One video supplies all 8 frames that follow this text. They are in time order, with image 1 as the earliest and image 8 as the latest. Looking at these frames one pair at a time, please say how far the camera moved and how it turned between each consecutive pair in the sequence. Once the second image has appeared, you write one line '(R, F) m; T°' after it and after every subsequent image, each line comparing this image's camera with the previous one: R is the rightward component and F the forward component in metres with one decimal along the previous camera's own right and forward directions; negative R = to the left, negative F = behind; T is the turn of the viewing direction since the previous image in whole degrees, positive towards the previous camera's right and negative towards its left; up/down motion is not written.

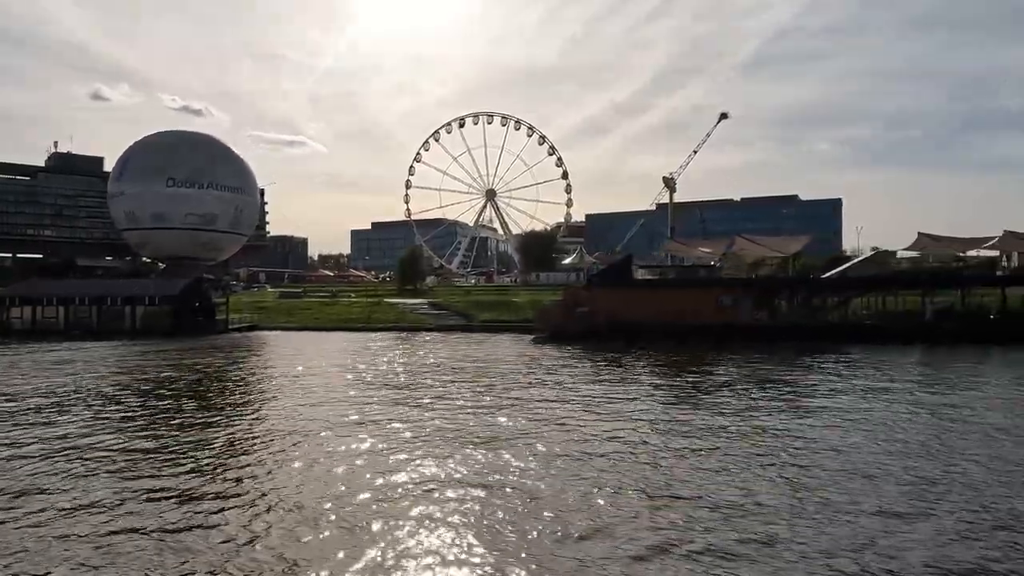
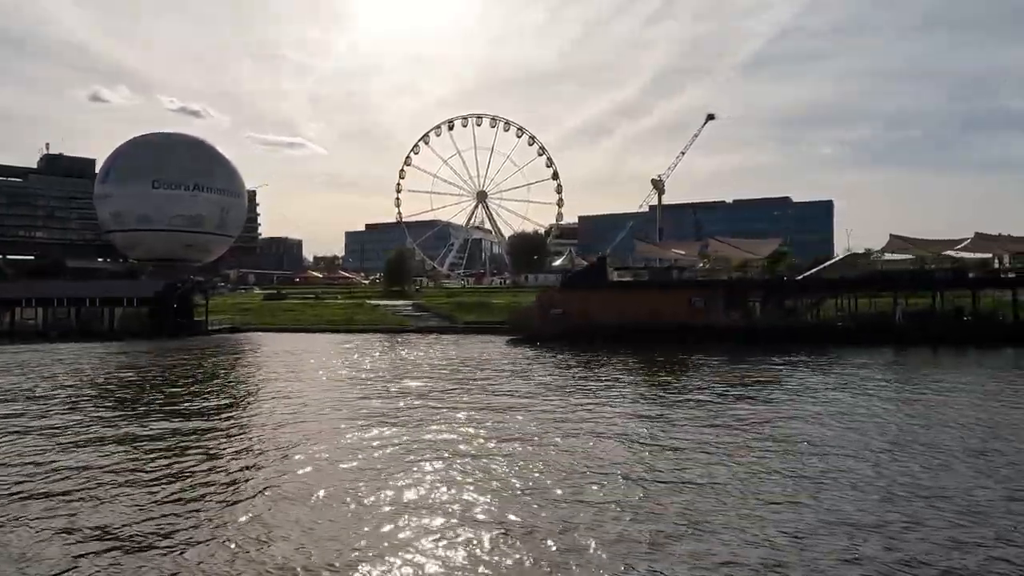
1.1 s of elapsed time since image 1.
(+0.7, -0.1) m; 0°
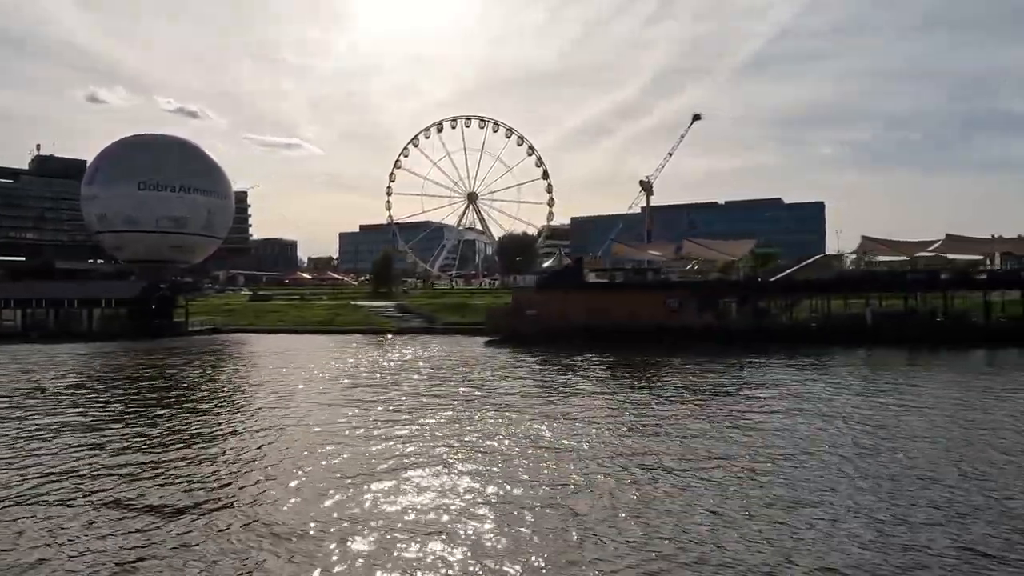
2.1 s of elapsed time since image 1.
(+0.6, -0.1) m; 0°
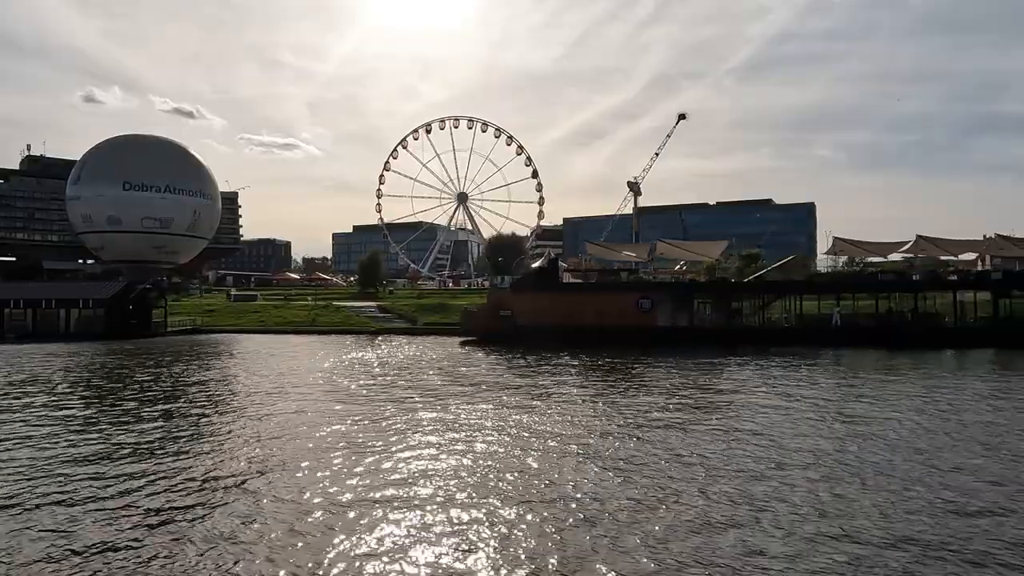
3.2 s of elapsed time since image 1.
(+0.6, -0.1) m; 0°
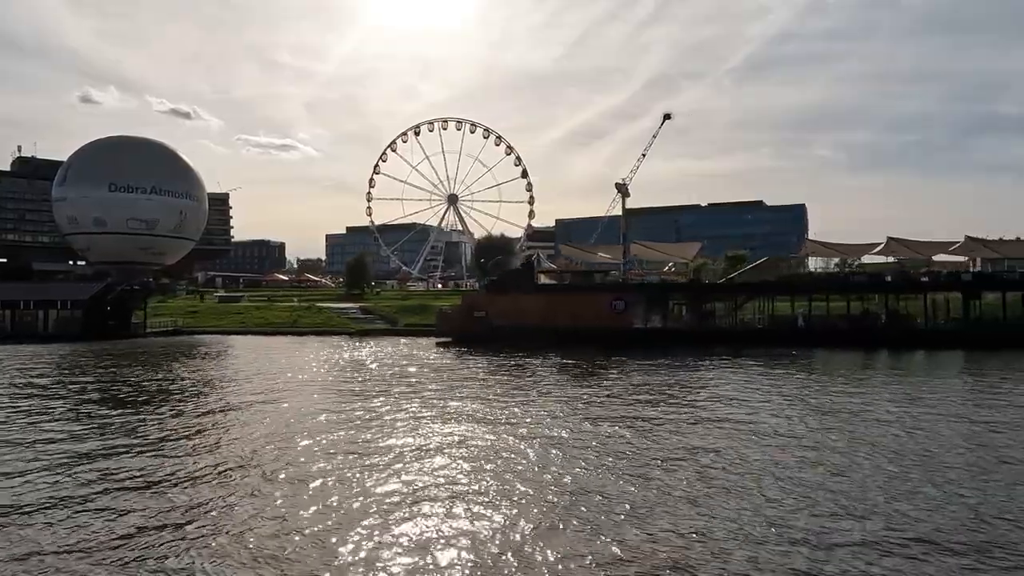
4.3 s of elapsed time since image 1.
(+0.7, -0.2) m; 0°
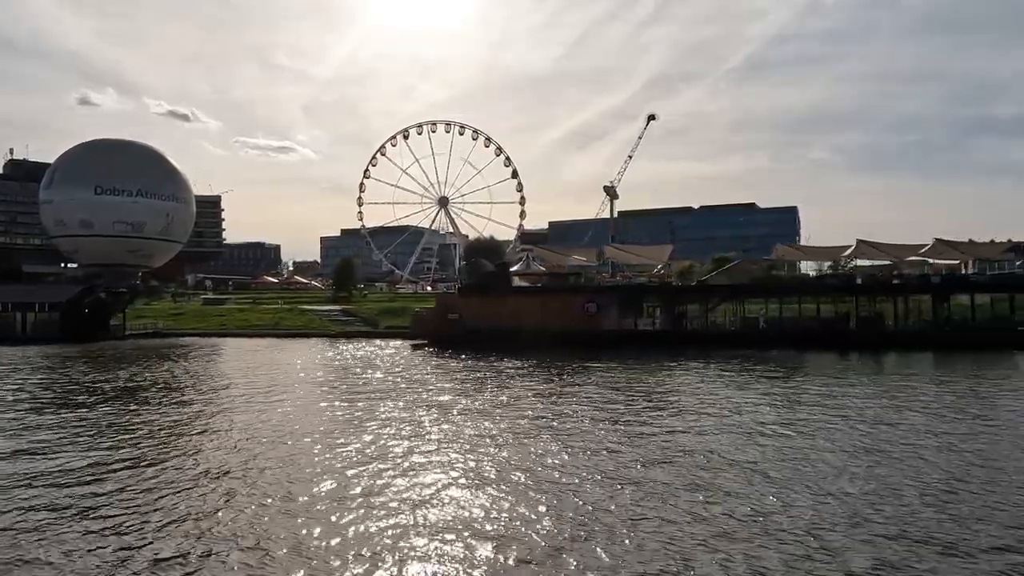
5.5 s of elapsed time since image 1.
(+0.7, -0.2) m; 0°
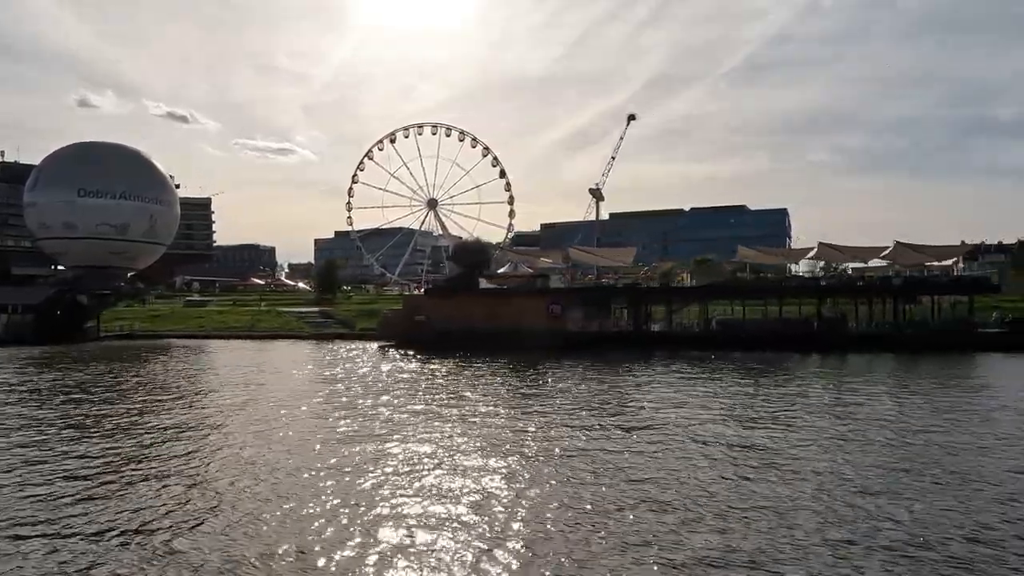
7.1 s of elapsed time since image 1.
(+1.0, -0.3) m; 0°
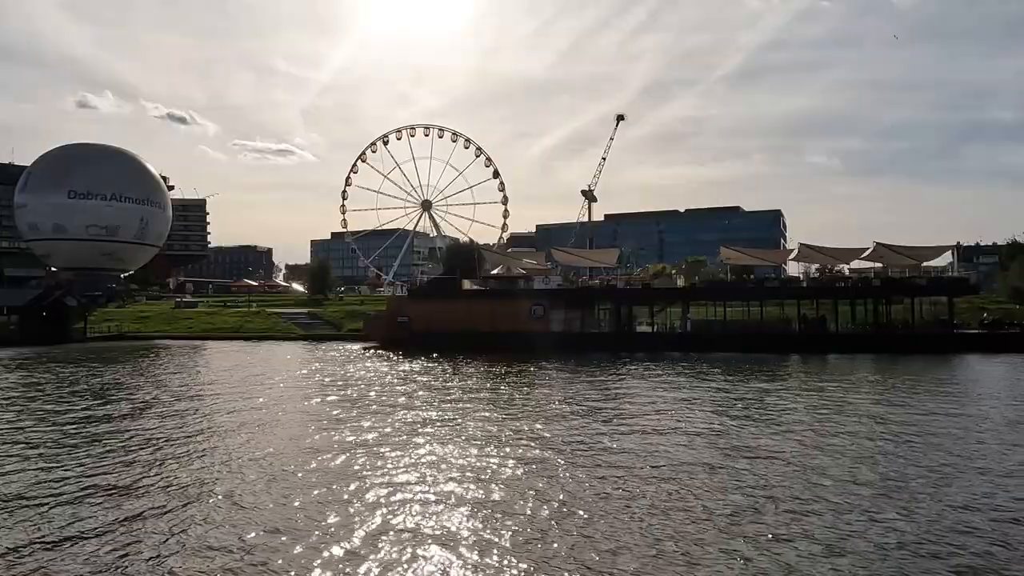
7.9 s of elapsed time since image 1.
(+0.5, -0.1) m; 0°
